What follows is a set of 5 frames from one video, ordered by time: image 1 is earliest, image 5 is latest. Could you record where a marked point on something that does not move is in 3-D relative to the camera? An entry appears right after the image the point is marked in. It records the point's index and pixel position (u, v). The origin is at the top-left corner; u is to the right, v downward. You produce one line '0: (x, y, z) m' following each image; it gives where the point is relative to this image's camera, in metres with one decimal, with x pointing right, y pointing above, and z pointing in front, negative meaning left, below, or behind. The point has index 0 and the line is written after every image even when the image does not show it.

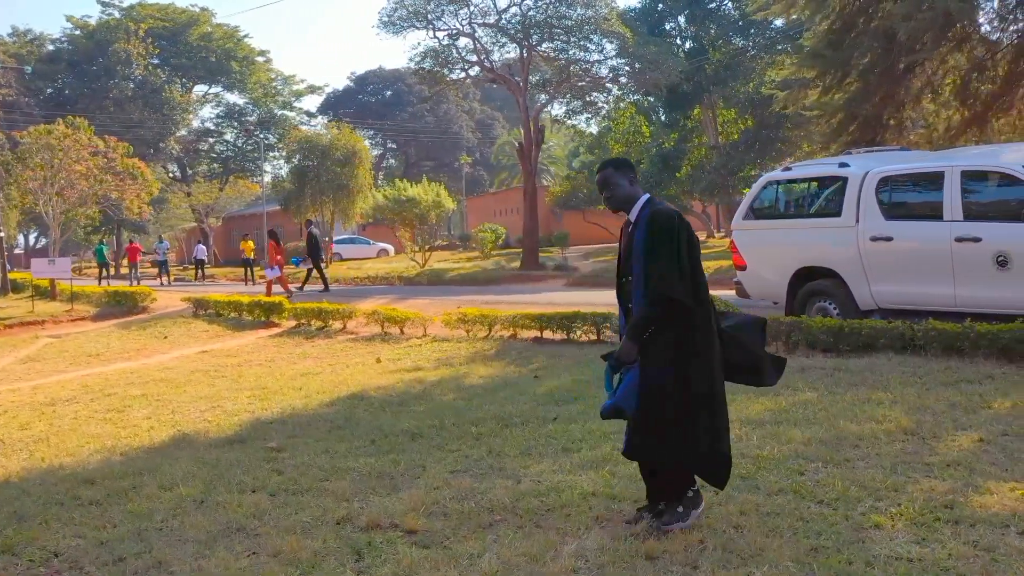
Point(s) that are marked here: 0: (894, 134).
0: (+5.4, +2.2, +16.3) m
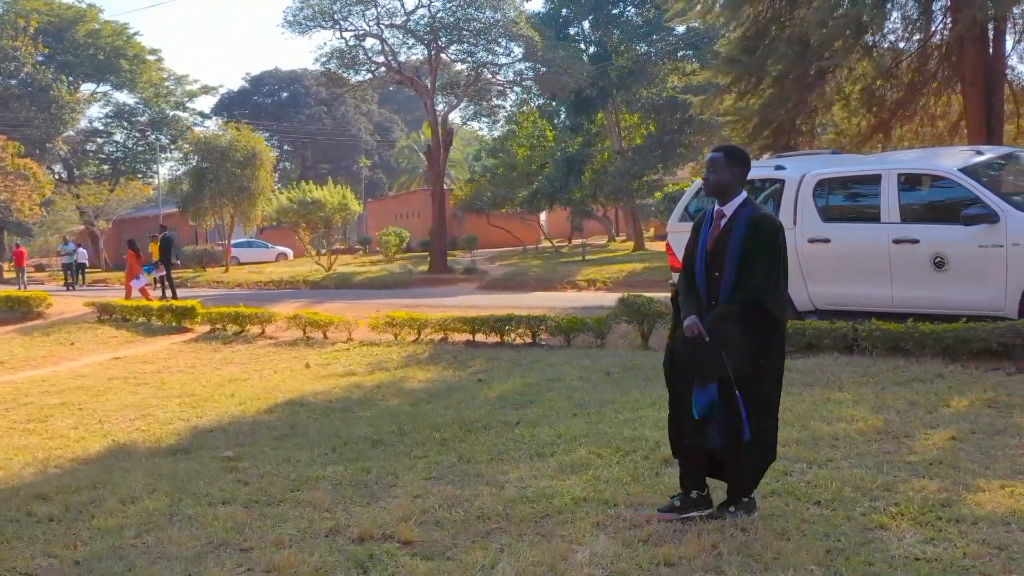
0: (+4.3, +2.2, +16.6) m
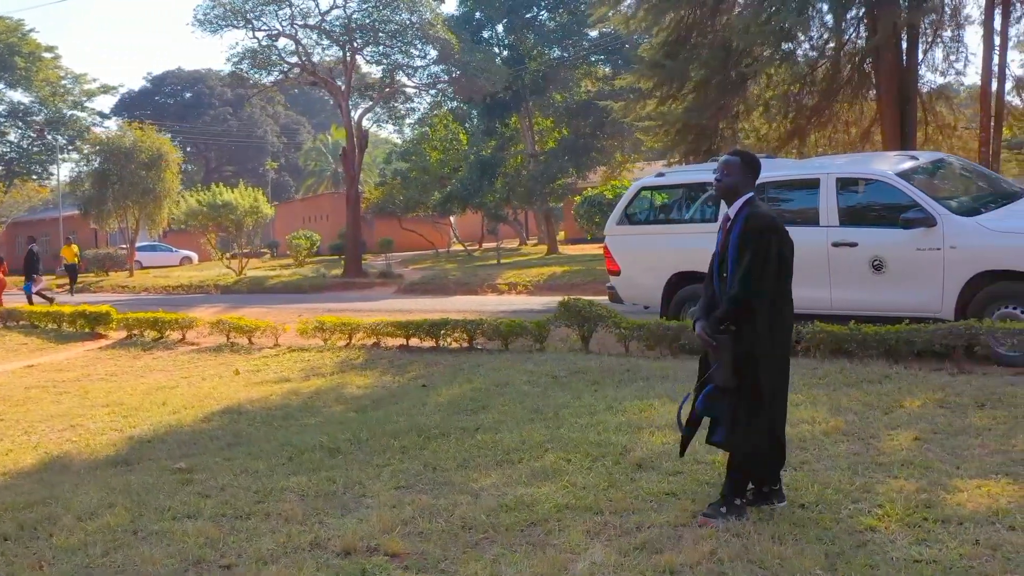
0: (+3.1, +2.1, +16.9) m
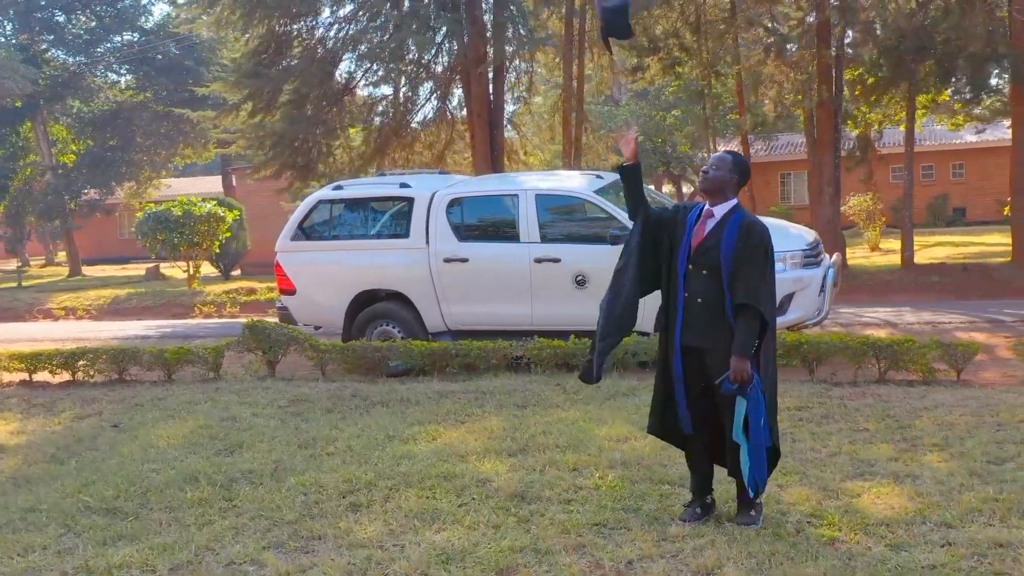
0: (-2.8, +1.8, +16.5) m
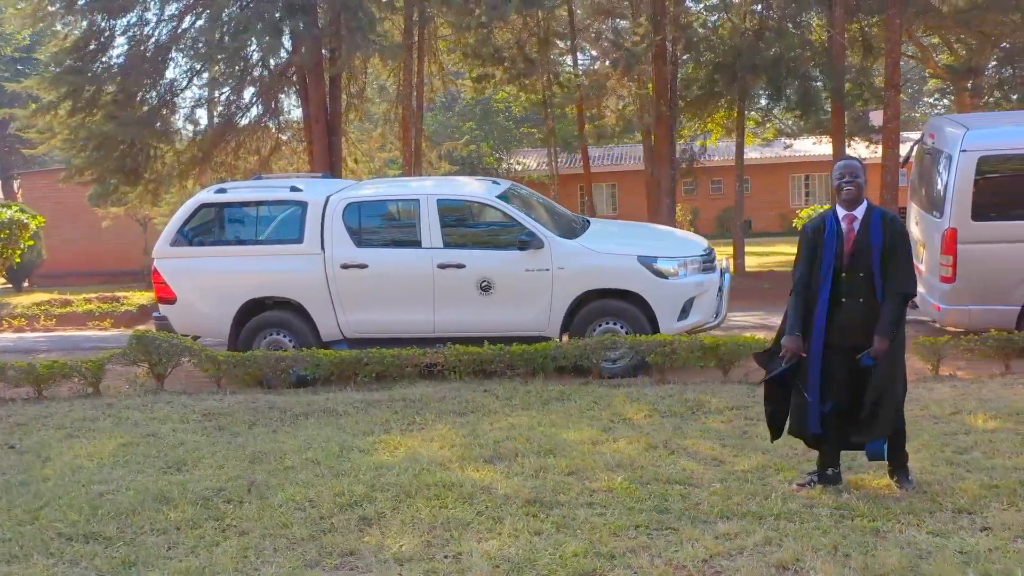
0: (-5.1, +1.7, +15.6) m
